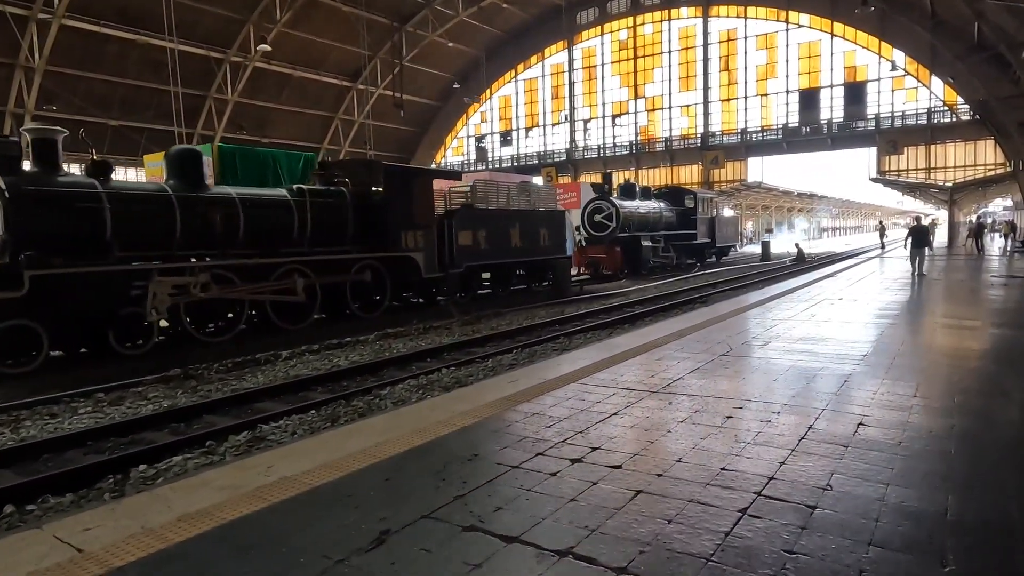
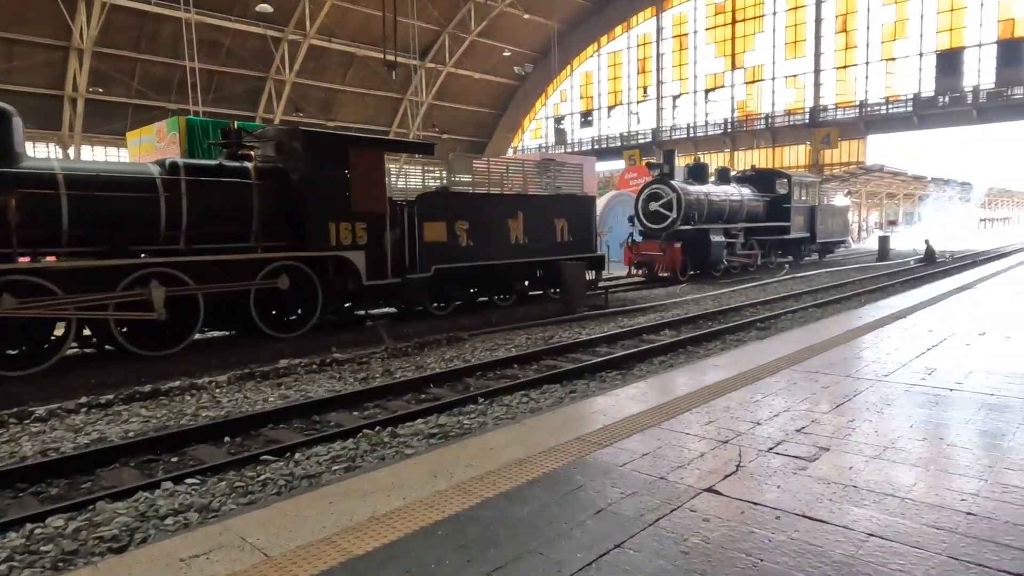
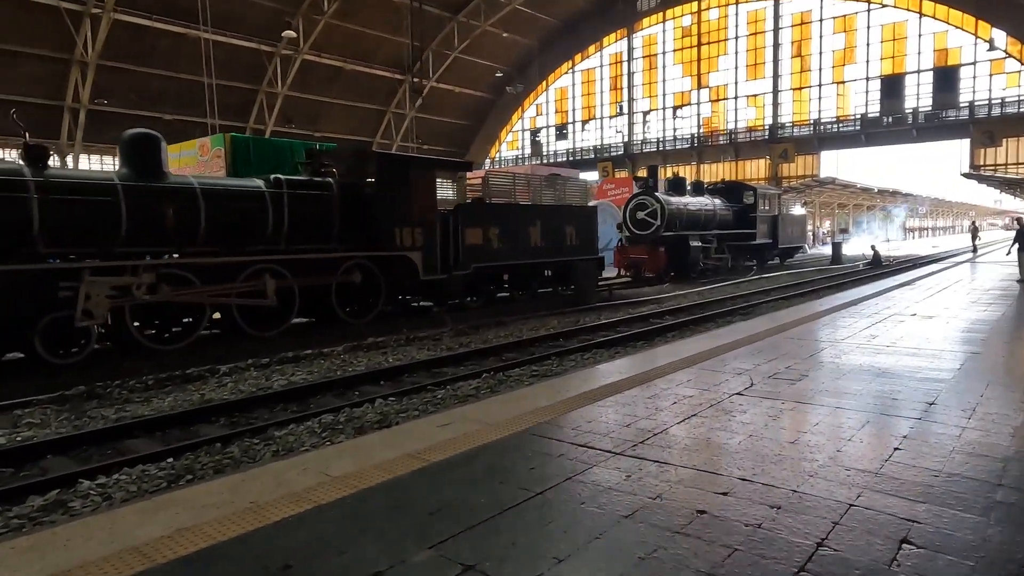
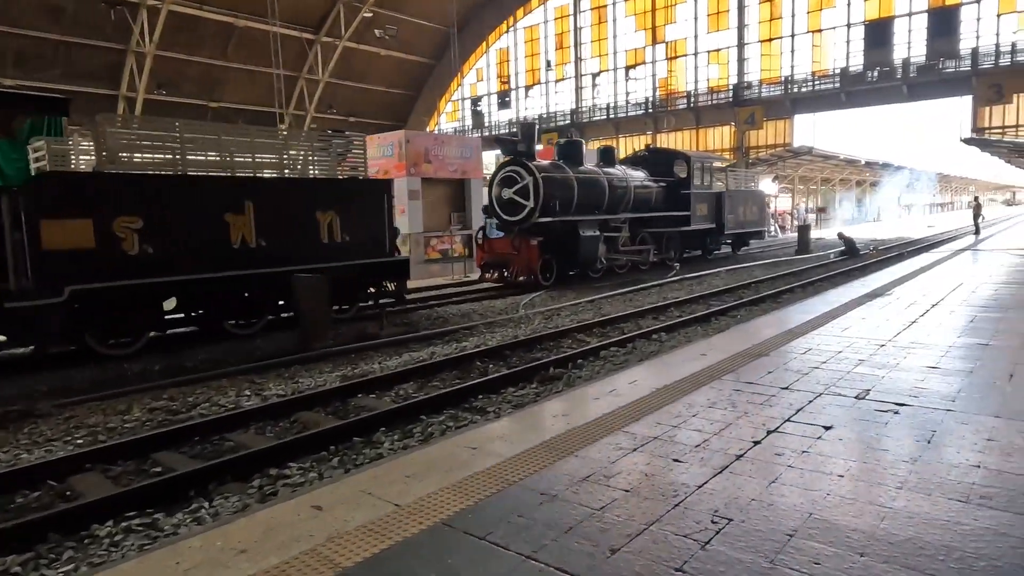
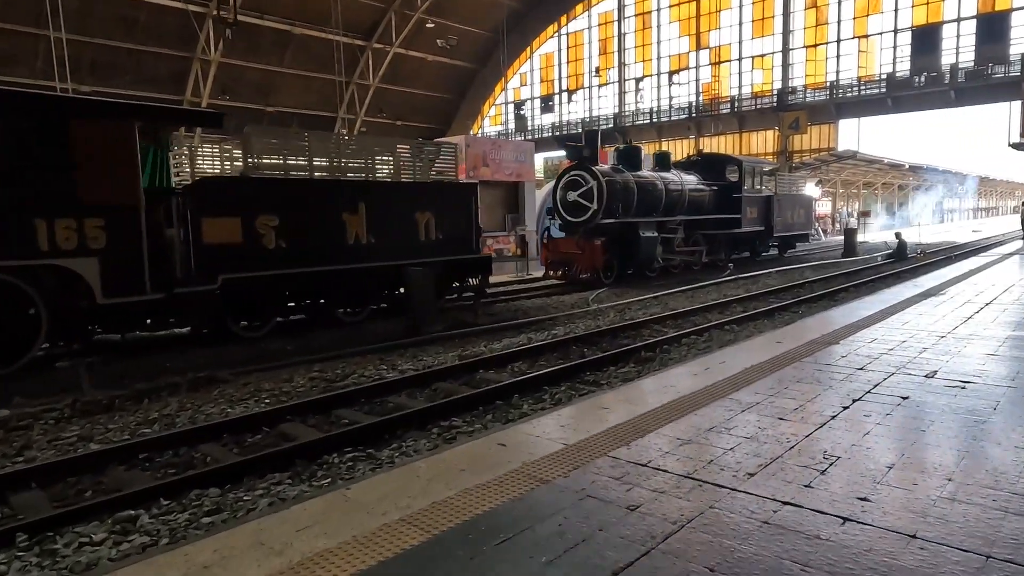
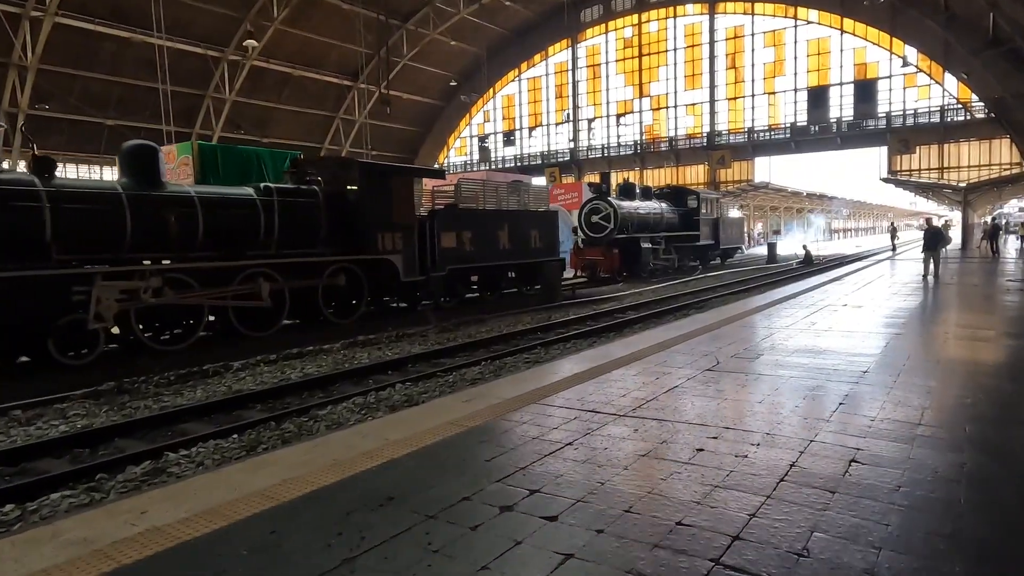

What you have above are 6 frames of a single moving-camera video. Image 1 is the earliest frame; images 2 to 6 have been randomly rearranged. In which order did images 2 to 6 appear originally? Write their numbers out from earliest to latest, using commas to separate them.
6, 3, 2, 5, 4
